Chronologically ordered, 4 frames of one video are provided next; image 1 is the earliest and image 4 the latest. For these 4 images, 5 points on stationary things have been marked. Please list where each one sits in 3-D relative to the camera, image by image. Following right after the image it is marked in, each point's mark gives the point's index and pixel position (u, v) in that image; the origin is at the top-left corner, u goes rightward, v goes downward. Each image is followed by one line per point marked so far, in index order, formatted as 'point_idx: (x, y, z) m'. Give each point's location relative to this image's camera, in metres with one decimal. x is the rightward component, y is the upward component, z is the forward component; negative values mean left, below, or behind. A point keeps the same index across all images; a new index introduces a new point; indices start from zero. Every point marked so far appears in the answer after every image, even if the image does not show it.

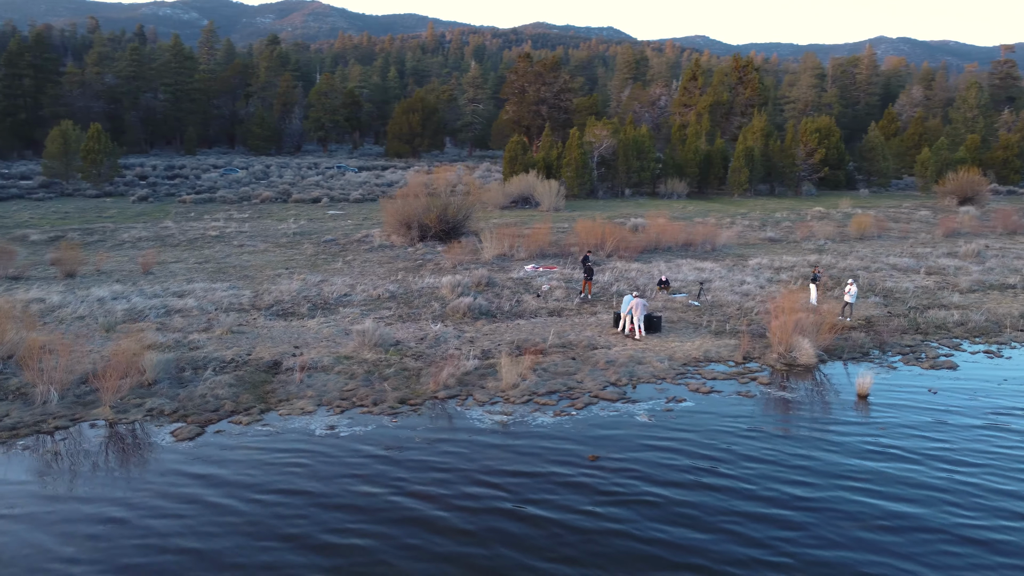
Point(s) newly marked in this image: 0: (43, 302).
0: (-9.5, -0.3, +16.0) m
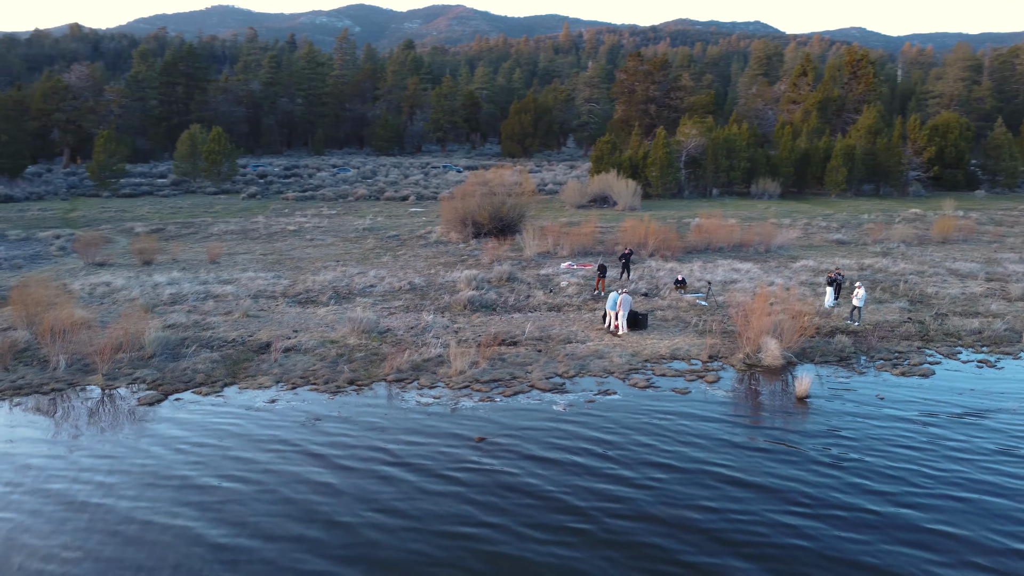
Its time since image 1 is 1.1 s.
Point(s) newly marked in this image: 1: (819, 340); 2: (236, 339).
0: (-9.3, +0.1, +18.1) m
1: (+5.2, -0.9, +13.5) m
2: (-4.8, -0.9, +13.7) m
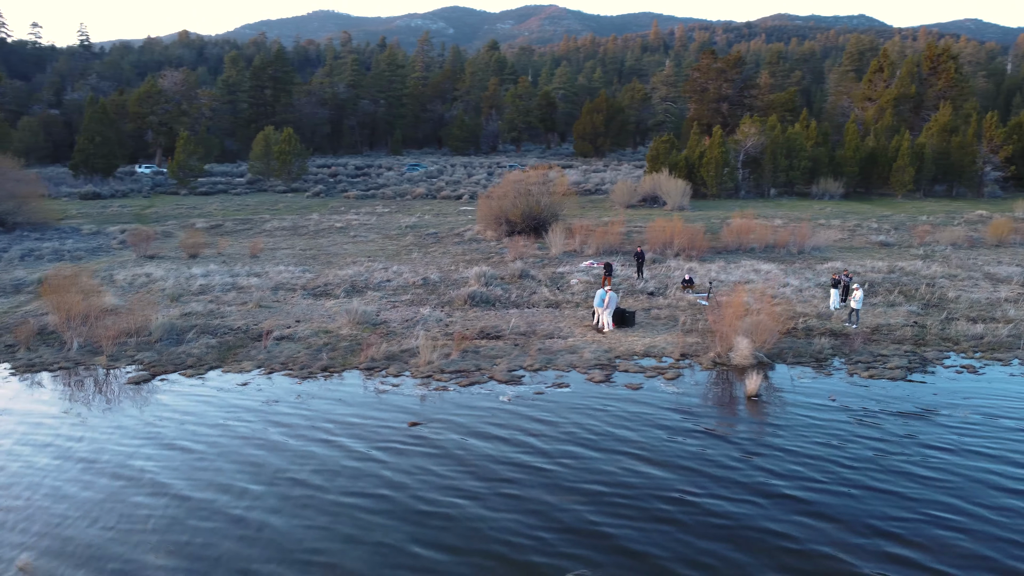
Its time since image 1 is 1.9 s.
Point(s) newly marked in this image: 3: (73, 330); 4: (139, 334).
0: (-9.0, +0.3, +19.5) m
1: (+4.9, -0.9, +13.3) m
2: (-5.1, -0.7, +14.6) m
3: (-7.7, -0.7, +13.7) m
4: (-6.5, -0.8, +13.7) m
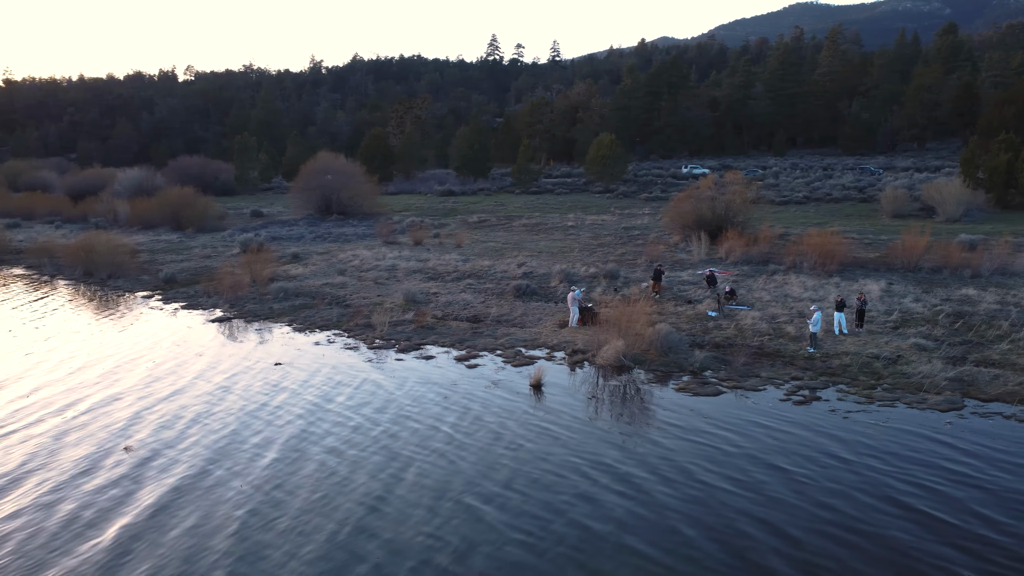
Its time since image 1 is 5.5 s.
0: (-5.2, +1.0, +26.0) m
1: (+3.3, -1.1, +13.5) m
2: (-4.4, -0.2, +19.8) m
3: (-7.2, 0.0, +20.4) m
4: (-6.1, -0.1, +19.8) m
